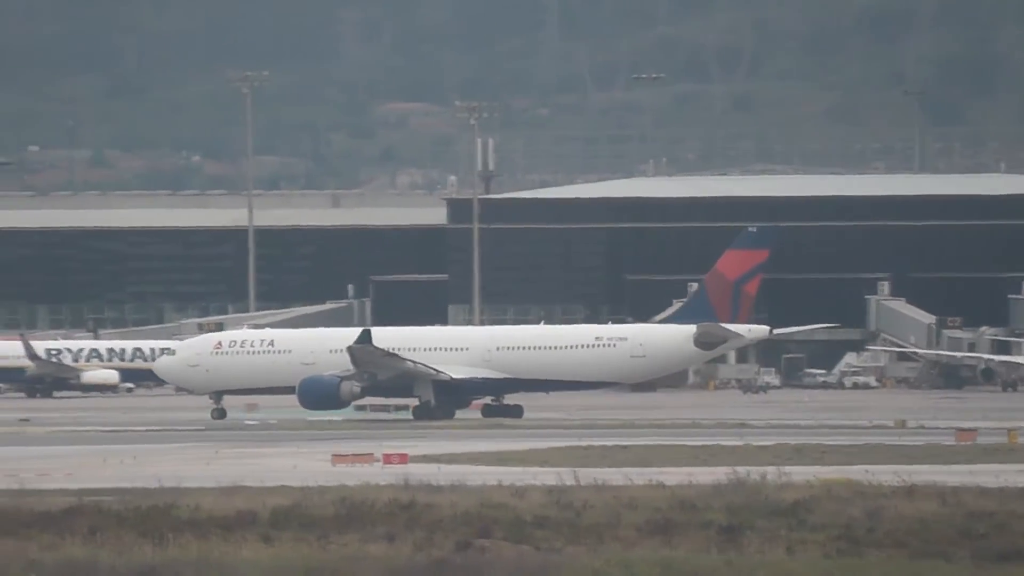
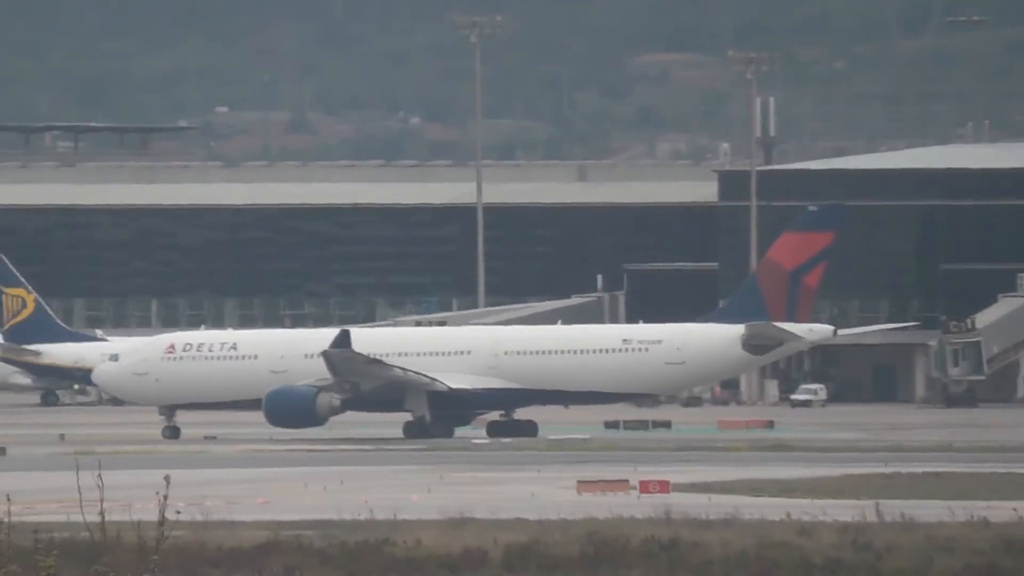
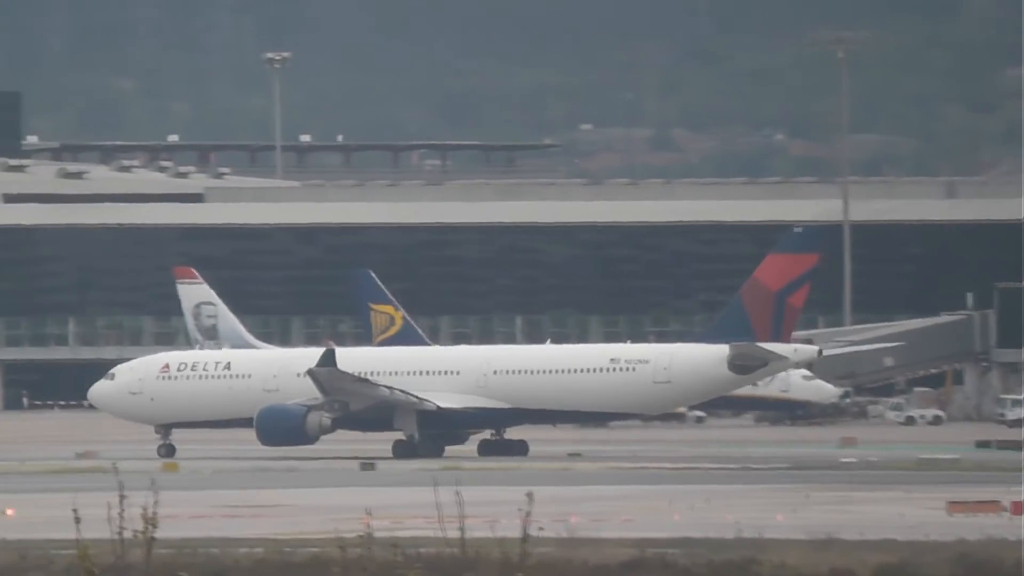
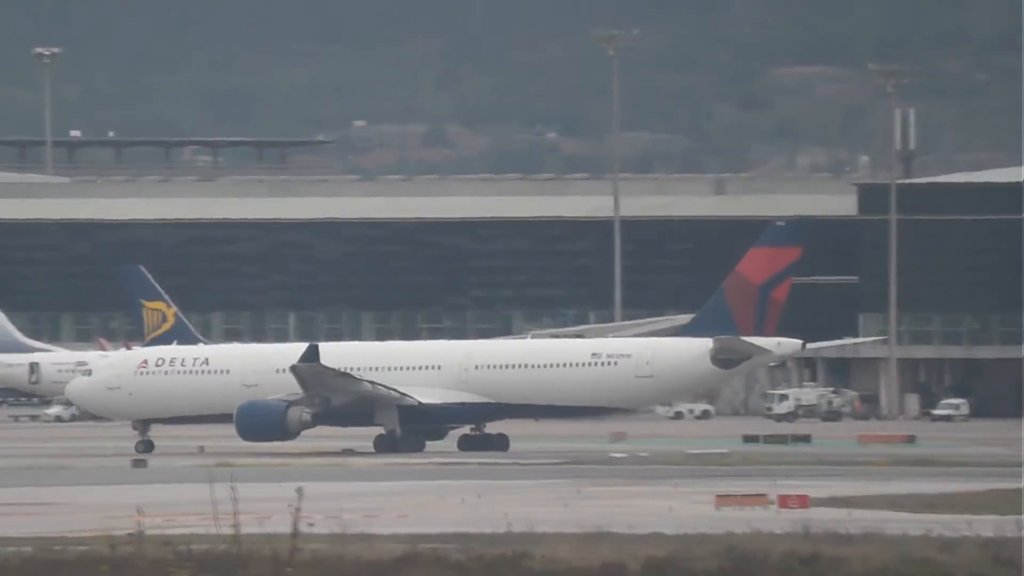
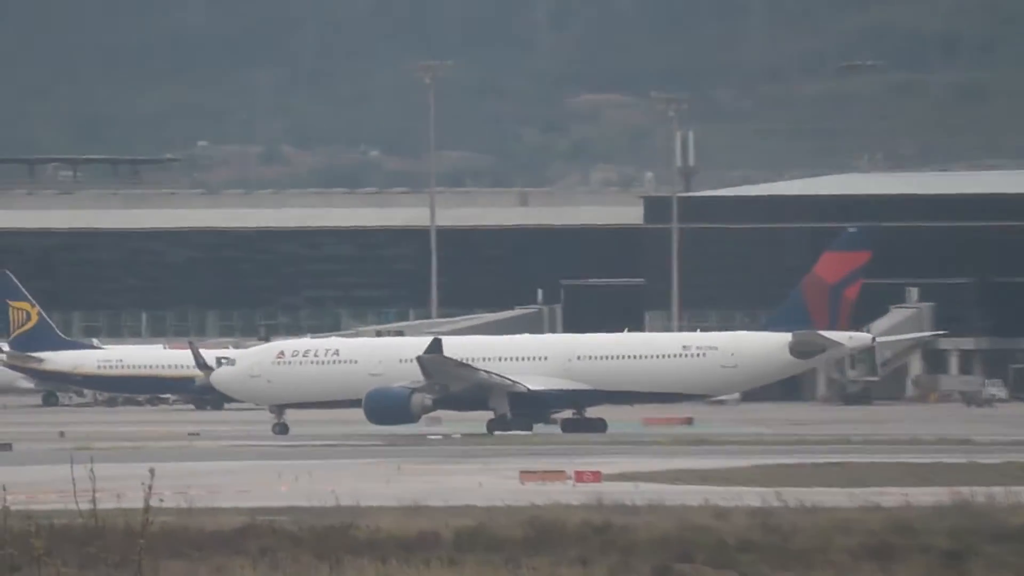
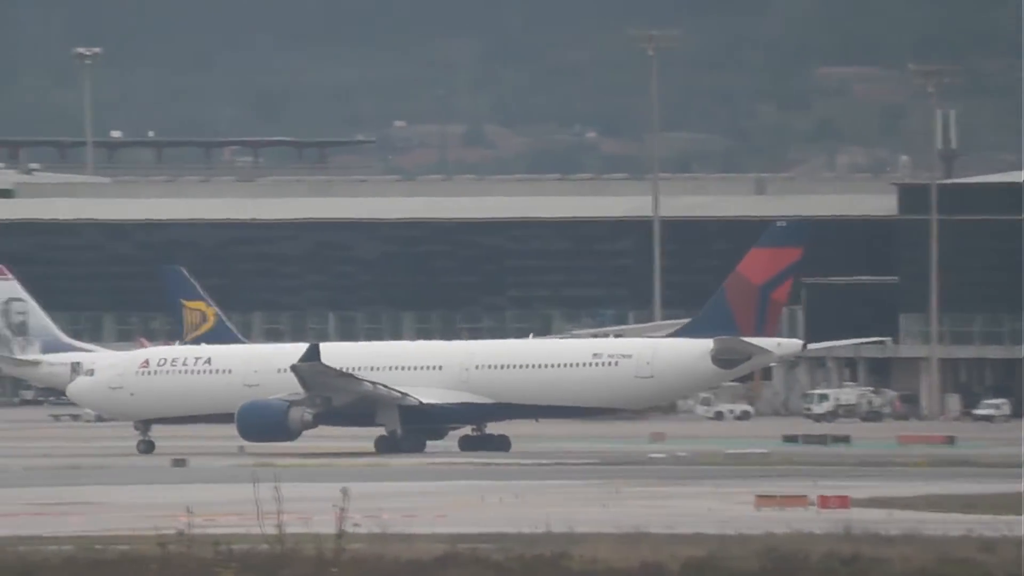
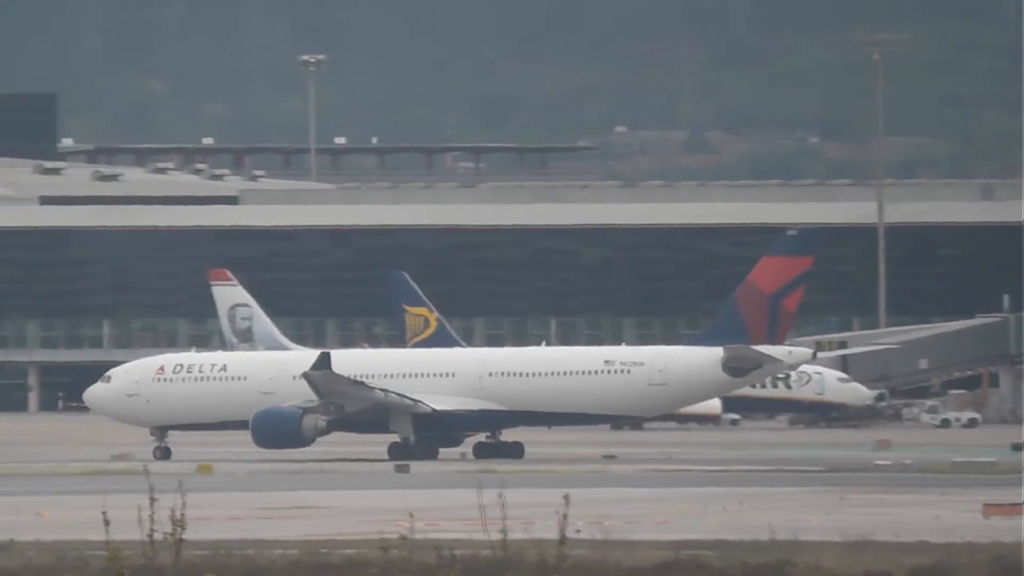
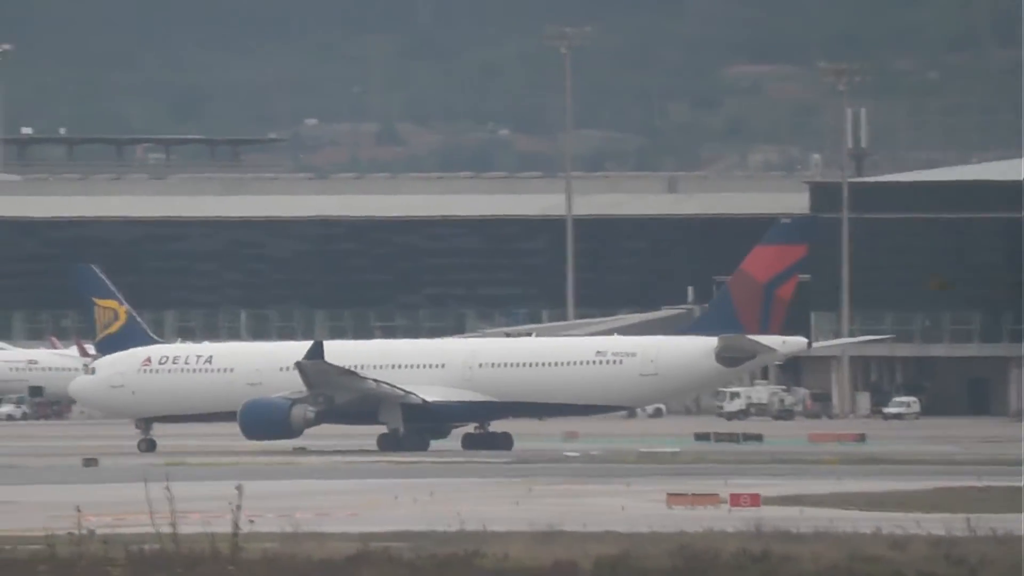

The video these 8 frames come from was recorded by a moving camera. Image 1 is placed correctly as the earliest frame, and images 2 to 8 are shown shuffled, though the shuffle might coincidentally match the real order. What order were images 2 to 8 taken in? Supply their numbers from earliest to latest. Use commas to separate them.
5, 2, 8, 4, 6, 3, 7
